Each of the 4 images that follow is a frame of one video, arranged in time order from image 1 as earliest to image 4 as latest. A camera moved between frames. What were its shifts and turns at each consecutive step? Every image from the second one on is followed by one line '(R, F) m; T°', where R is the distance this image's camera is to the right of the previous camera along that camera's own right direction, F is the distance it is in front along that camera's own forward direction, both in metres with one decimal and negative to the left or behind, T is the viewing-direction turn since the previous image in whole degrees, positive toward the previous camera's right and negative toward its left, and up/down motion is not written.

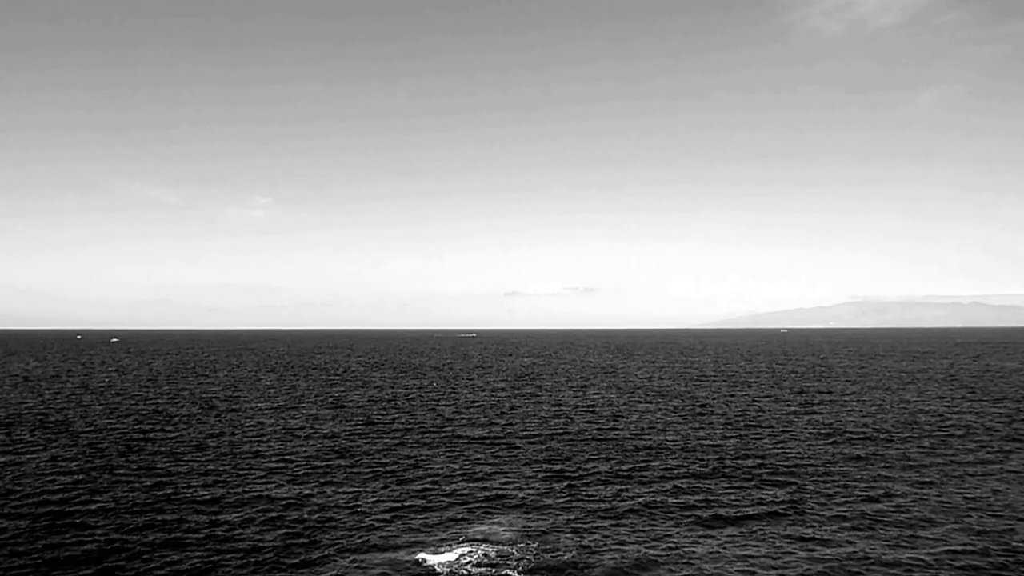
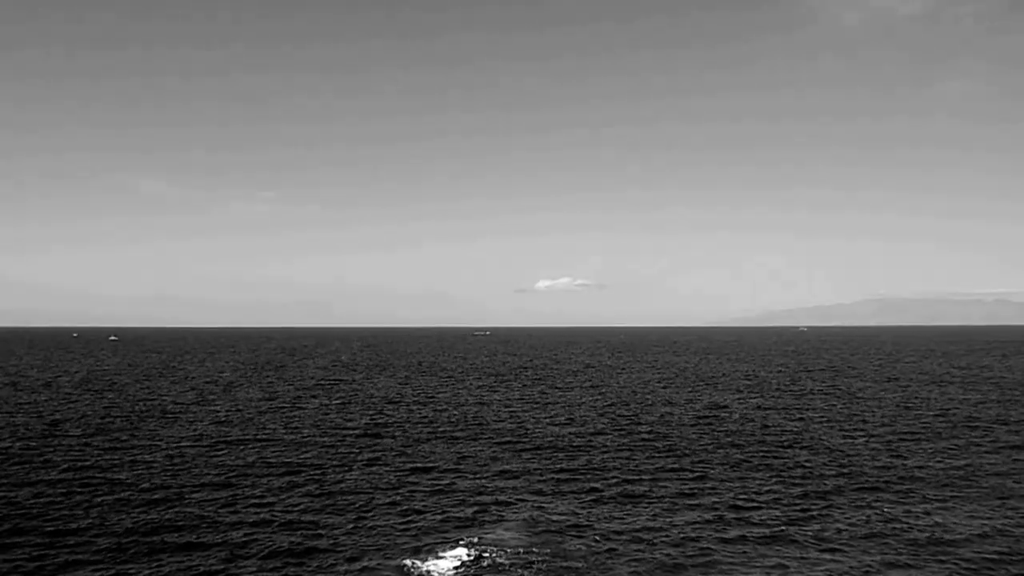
(-3.8, +12.0) m; 0°
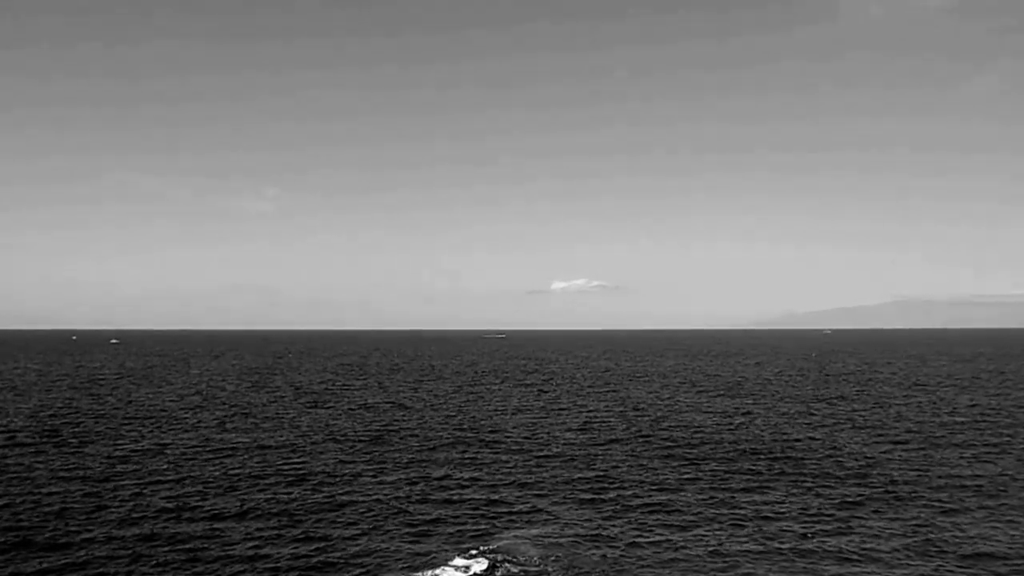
(-5.4, +13.6) m; 0°
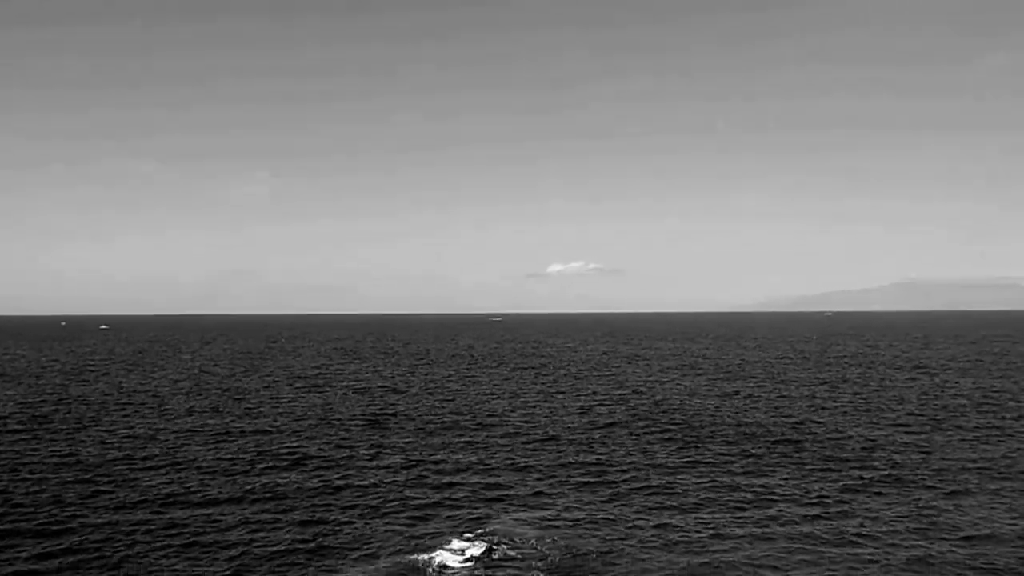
(0.0, +6.0) m; 0°
